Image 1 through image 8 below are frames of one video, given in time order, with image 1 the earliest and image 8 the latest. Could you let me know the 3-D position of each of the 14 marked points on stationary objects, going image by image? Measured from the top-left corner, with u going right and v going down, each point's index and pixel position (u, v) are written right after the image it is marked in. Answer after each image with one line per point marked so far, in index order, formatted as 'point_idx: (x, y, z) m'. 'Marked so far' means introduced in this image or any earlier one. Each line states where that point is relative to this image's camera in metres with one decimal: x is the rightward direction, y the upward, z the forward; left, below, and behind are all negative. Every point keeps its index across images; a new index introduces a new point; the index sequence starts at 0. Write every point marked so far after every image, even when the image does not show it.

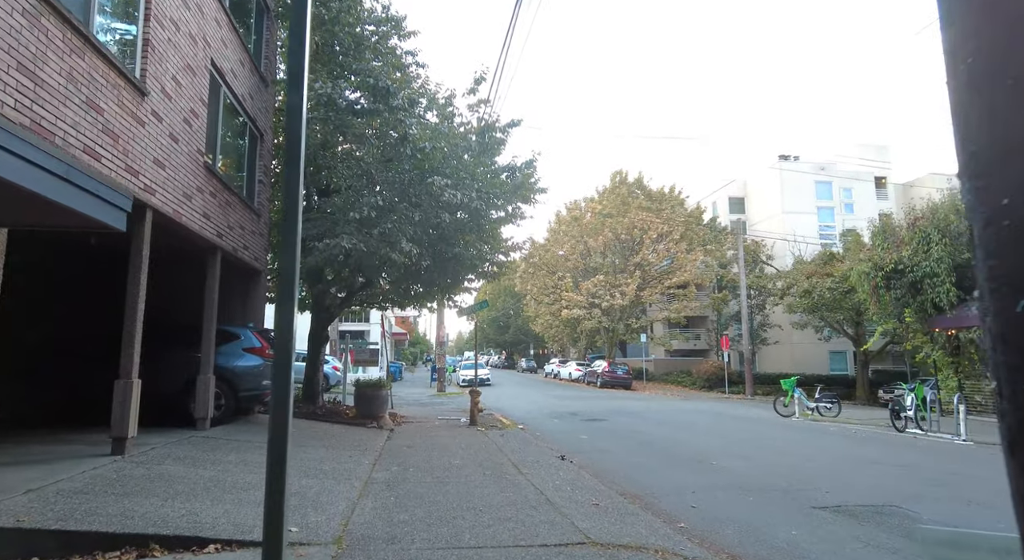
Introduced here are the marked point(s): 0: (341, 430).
0: (-3.3, -2.9, +11.5) m
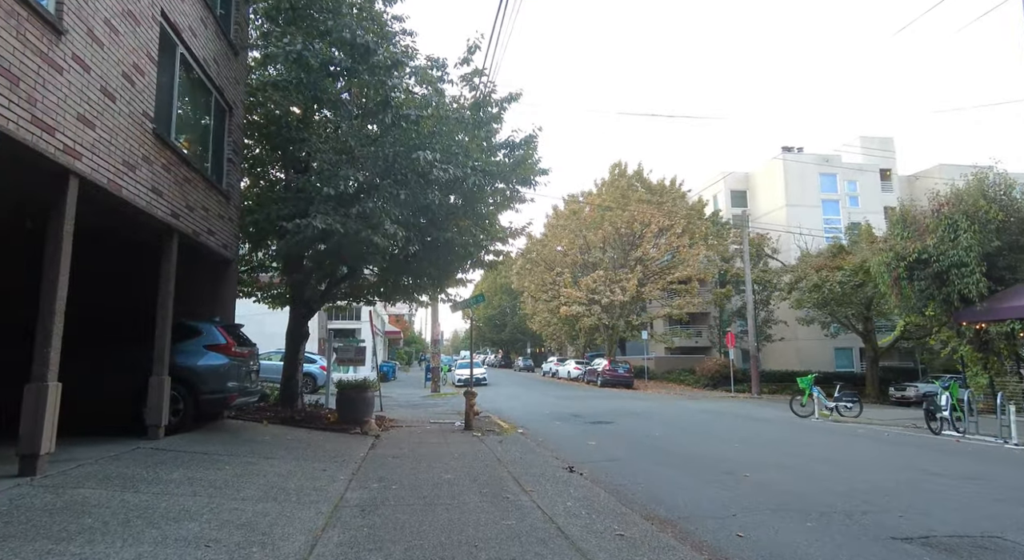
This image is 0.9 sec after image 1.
0: (-3.3, -2.7, +10.3) m
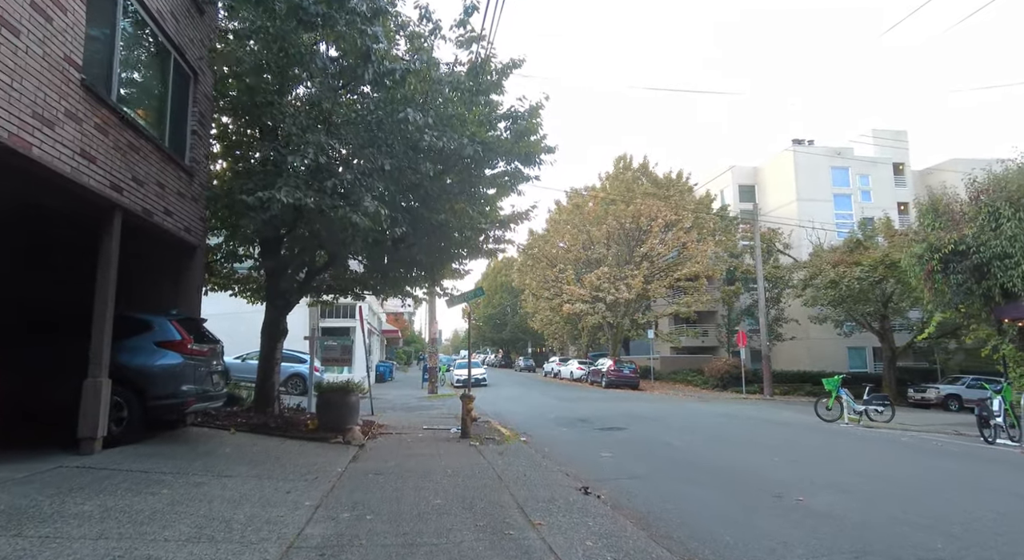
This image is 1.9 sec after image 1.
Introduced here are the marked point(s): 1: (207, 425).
0: (-3.2, -2.5, +9.0) m
1: (-4.9, -2.3, +9.7) m
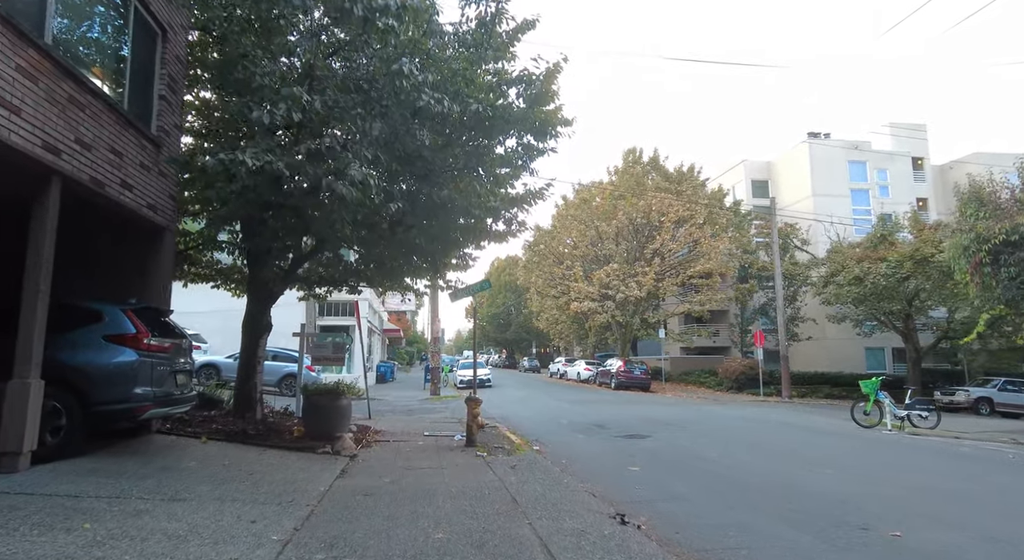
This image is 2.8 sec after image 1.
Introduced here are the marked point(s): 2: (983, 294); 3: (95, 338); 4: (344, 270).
0: (-3.1, -2.3, +7.8) m
1: (-4.7, -2.1, +8.4) m
2: (+11.4, -0.3, +14.7) m
3: (-4.5, -0.6, +6.5) m
4: (-3.3, +0.2, +11.7) m
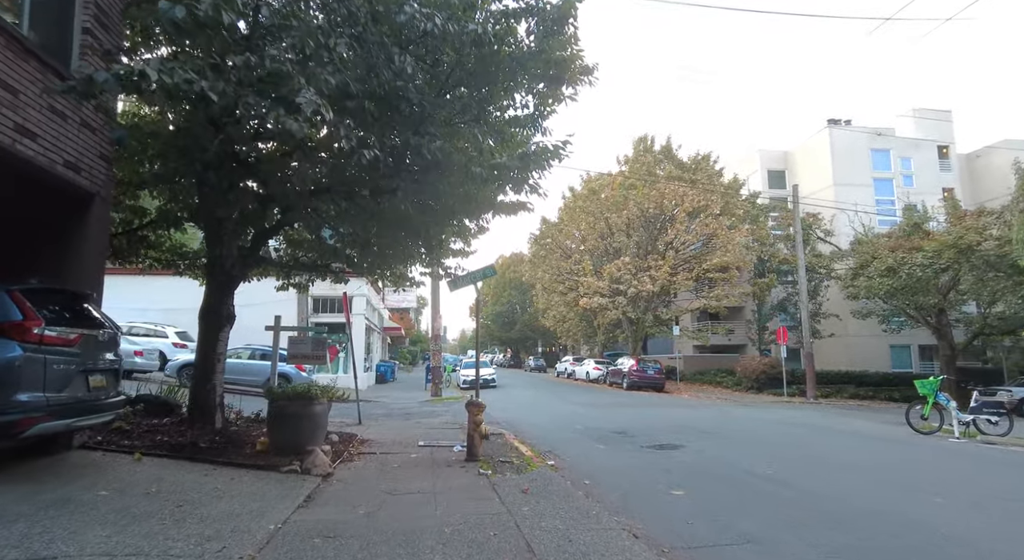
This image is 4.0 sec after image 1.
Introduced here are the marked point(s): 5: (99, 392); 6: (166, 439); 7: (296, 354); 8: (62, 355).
0: (-3.0, -2.1, +6.1) m
1: (-4.6, -1.9, +6.8) m
2: (+11.5, 0.0, +12.9) m
3: (-4.4, -0.4, +4.8) m
4: (-3.1, +0.4, +10.0) m
5: (-4.0, -1.1, +5.8) m
6: (-4.2, -2.0, +7.4) m
7: (-3.7, -1.3, +10.4) m
8: (-3.9, -0.6, +5.2) m
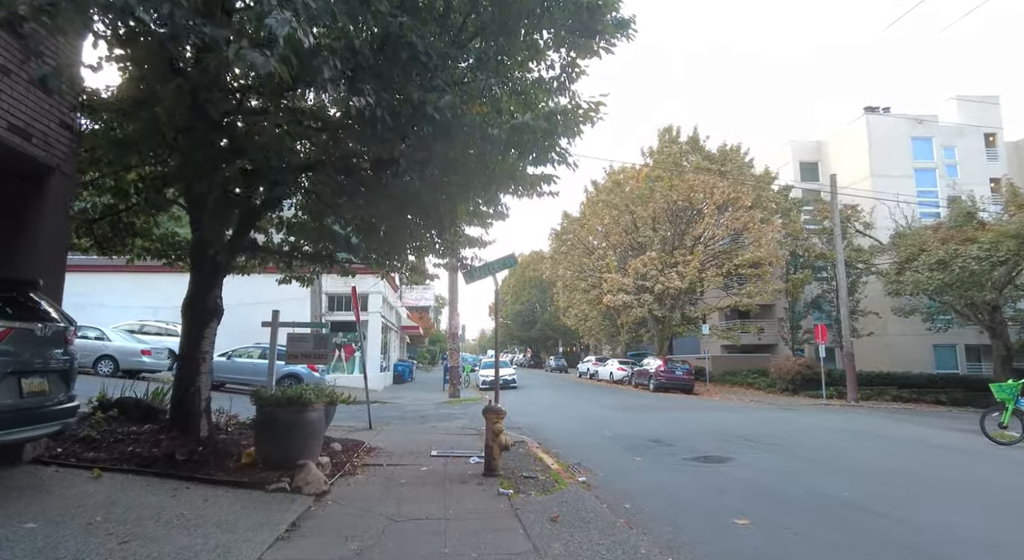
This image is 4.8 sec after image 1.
0: (-2.7, -1.9, +5.1) m
1: (-4.3, -1.7, +5.8) m
2: (+12.0, +0.2, +11.4) m
3: (-4.2, -0.2, +3.8) m
4: (-2.8, +0.6, +9.0) m
5: (-3.7, -0.9, +4.8) m
6: (-4.0, -1.8, +6.4) m
7: (-3.4, -1.1, +9.4) m
8: (-3.7, -0.5, +4.2) m
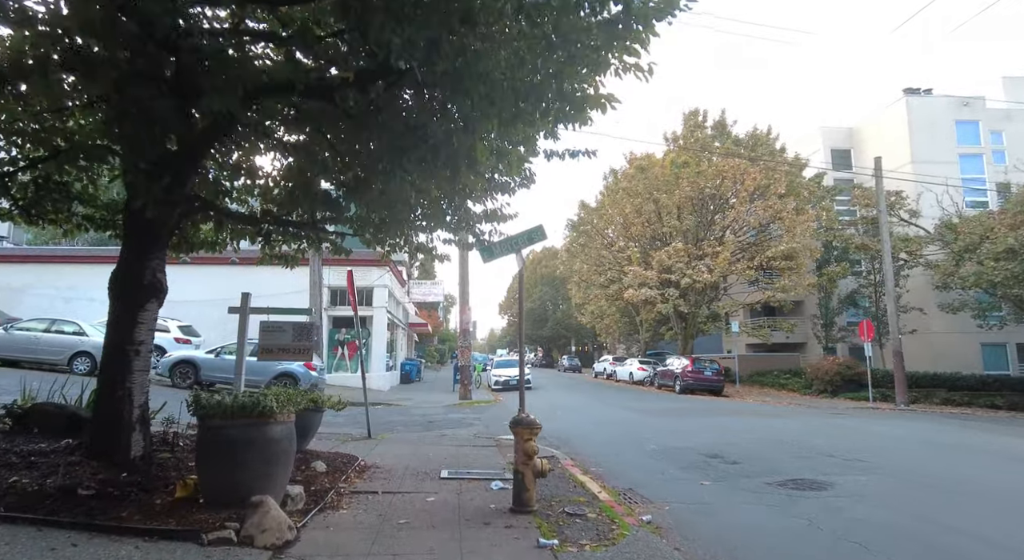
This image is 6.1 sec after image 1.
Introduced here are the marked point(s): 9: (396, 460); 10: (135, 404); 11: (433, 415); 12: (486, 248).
0: (-2.4, -1.6, +3.2) m
1: (-4.0, -1.4, +3.9) m
2: (+12.4, +0.5, +9.3) m
3: (-3.9, +0.1, +1.9) m
4: (-2.4, +0.9, +7.1) m
5: (-3.4, -0.6, +2.9) m
6: (-3.6, -1.5, +4.6) m
7: (-3.0, -0.8, +7.5) m
8: (-3.4, -0.2, +2.3) m
9: (-1.6, -2.5, +8.3) m
10: (-3.5, -1.2, +5.5) m
11: (-2.1, -3.4, +15.3) m
12: (-0.3, +0.5, +8.3) m
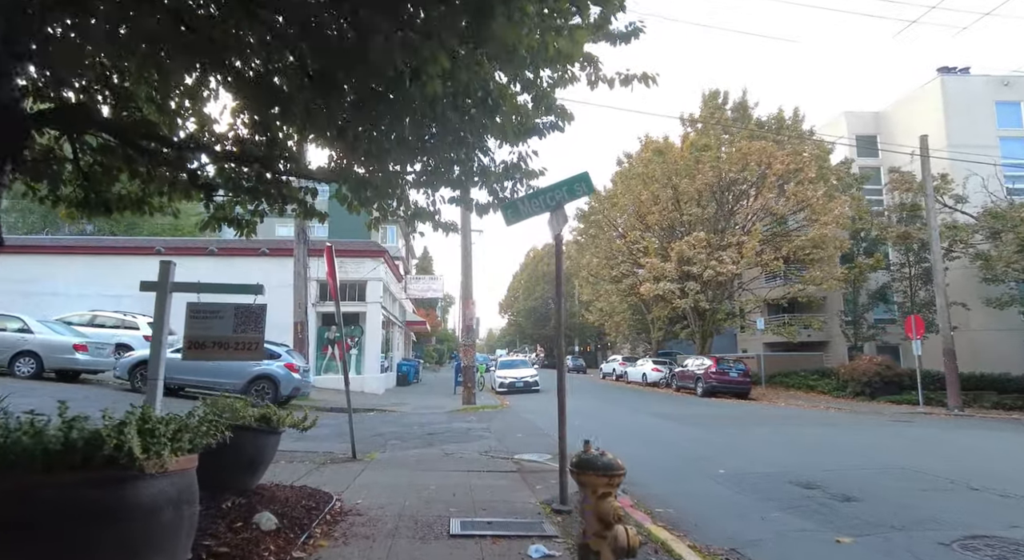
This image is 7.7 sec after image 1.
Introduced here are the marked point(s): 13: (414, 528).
0: (-2.1, -1.3, +0.8) m
1: (-3.6, -1.1, +1.6) m
2: (+12.7, +0.8, +7.0) m
3: (-3.5, +0.4, -0.4) m
4: (-2.1, +1.2, +4.8) m
5: (-3.1, -0.3, +0.6) m
6: (-3.3, -1.2, +2.2) m
7: (-2.7, -0.5, +5.2) m
8: (-3.0, +0.1, 0.0) m
9: (-1.3, -2.1, +6.0) m
10: (-3.1, -0.9, +3.2) m
11: (-1.8, -3.1, +13.0) m
12: (0.0, +0.8, +6.0) m
13: (-0.8, -2.0, +4.8) m
